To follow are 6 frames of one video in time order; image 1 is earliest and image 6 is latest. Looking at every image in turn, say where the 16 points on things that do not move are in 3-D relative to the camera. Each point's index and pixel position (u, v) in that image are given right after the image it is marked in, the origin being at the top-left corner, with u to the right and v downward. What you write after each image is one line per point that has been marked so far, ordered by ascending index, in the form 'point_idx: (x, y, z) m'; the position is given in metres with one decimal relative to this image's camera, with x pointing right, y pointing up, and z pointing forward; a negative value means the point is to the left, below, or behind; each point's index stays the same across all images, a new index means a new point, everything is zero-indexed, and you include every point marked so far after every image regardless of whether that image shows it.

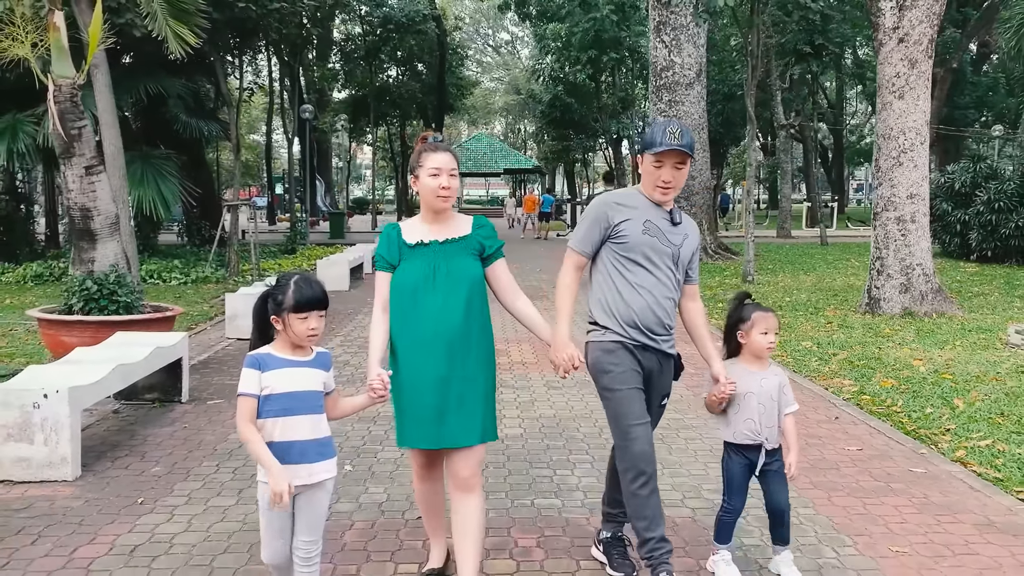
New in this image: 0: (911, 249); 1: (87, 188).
0: (+5.0, +0.5, +10.3) m
1: (-3.6, +0.9, +7.0) m
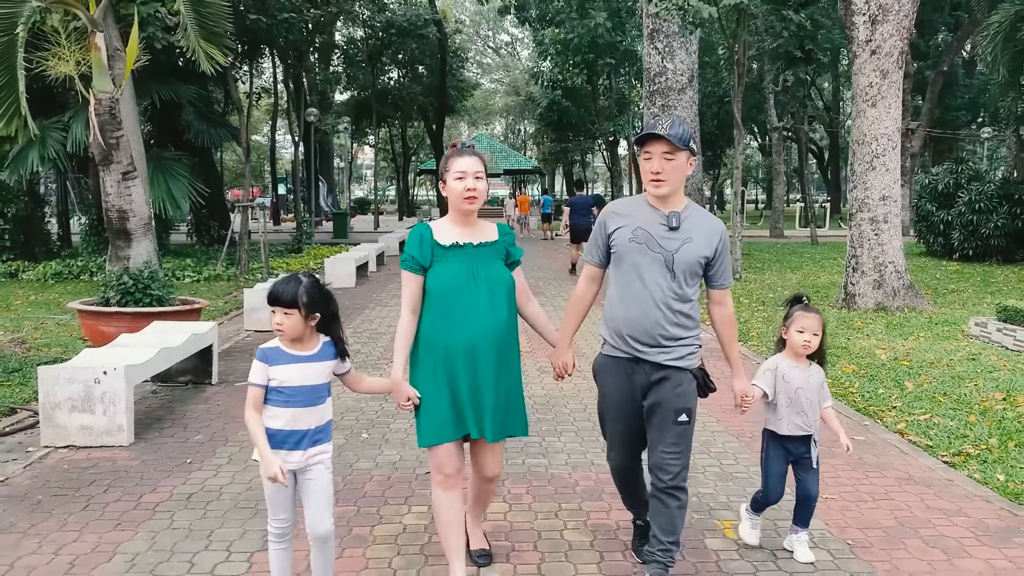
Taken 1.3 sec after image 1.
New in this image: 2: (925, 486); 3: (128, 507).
0: (+5.0, +0.5, +11.0) m
1: (-3.7, +0.9, +7.7) m
2: (+2.2, -1.1, +4.4) m
3: (-1.9, -1.1, +4.1) m
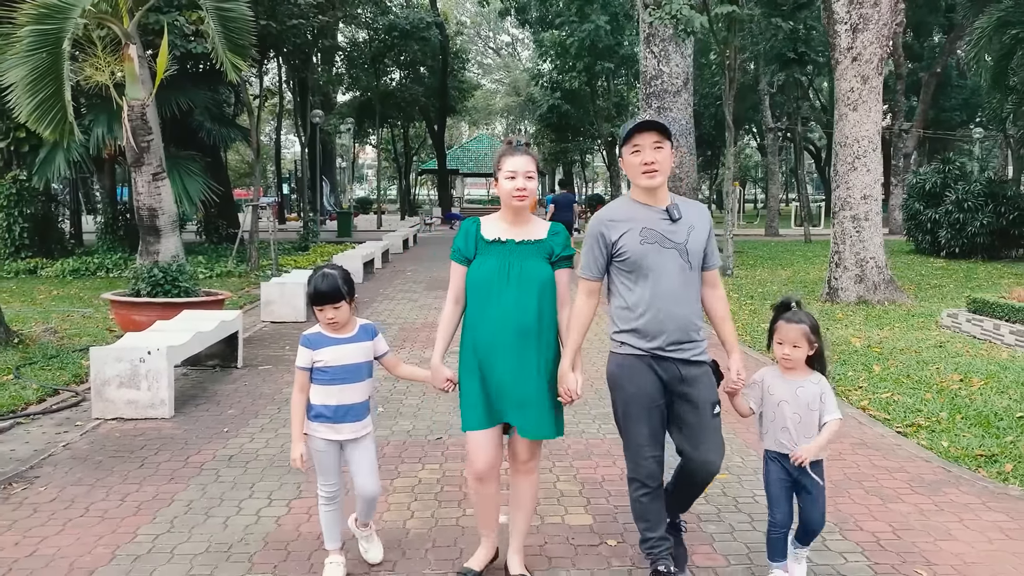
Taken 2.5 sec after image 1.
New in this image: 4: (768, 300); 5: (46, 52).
0: (+5.0, +0.6, +11.6) m
1: (-3.7, +1.0, +8.3) m
2: (+2.2, -1.0, +5.0) m
3: (-1.9, -1.0, +4.7) m
4: (+3.9, -0.2, +12.4) m
5: (-4.0, +2.1, +7.1) m
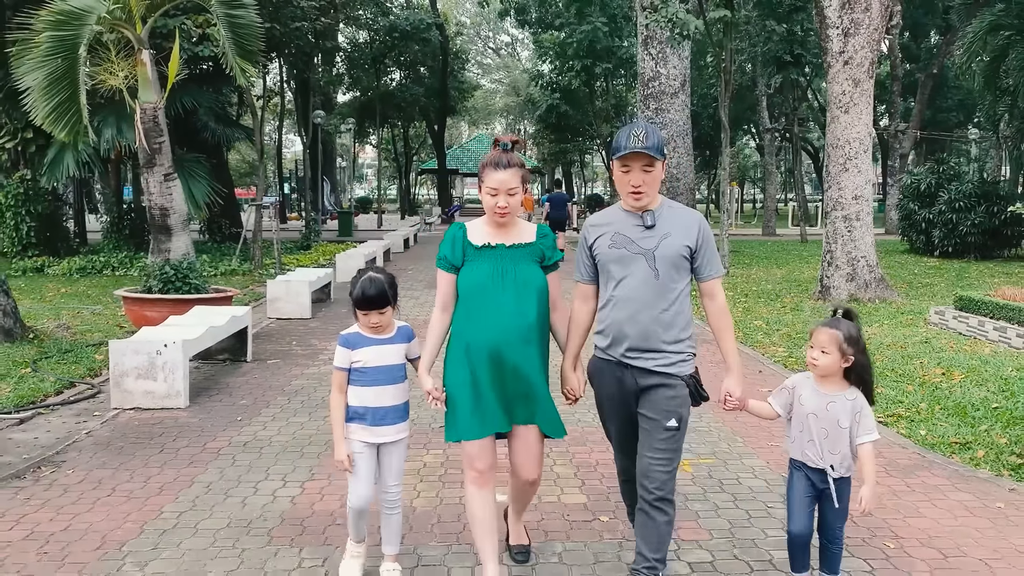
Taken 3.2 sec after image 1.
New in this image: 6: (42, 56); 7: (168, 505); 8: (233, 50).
0: (+5.0, +0.7, +11.8) m
1: (-3.7, +1.0, +8.6) m
2: (+2.2, -1.0, +5.3) m
3: (-1.9, -1.0, +5.0) m
4: (+3.9, -0.2, +12.6) m
5: (-4.0, +2.1, +7.4) m
6: (-4.2, +2.1, +7.3) m
7: (-1.7, -1.1, +4.1) m
8: (-2.9, +2.5, +8.4) m
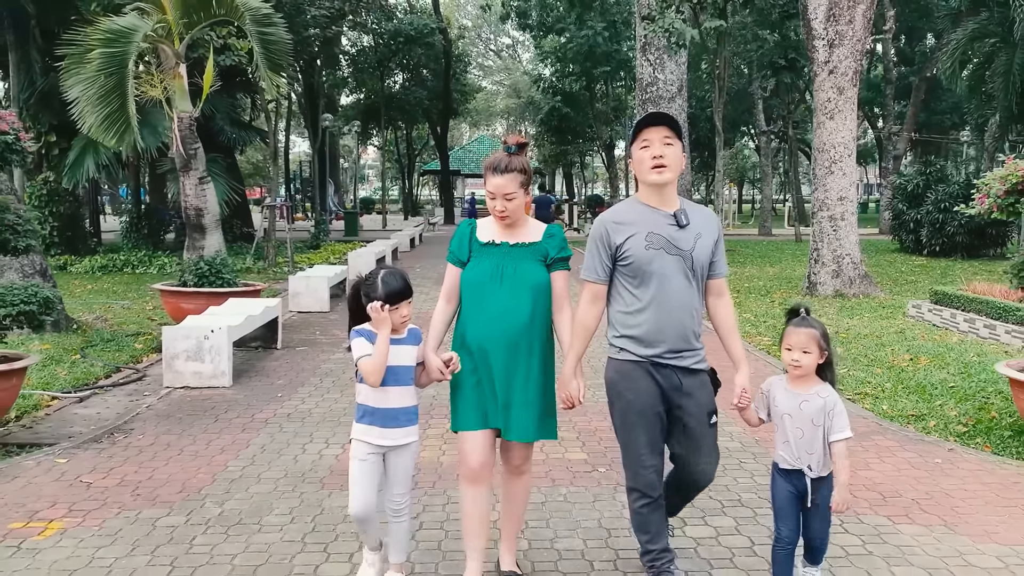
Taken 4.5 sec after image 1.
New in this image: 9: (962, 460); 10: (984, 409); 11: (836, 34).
0: (+5.1, +0.7, +12.6) m
1: (-3.6, +1.1, +9.3) m
2: (+2.3, -0.9, +6.0) m
3: (-1.9, -0.9, +5.7) m
4: (+4.0, -0.1, +13.4) m
5: (-4.0, +2.2, +8.1) m
6: (-4.1, +2.1, +8.0) m
7: (-1.7, -1.0, +4.8) m
8: (-2.8, +2.5, +9.1) m
9: (+2.7, -1.0, +4.9) m
10: (+3.4, -0.9, +5.9) m
11: (+4.8, +3.8, +12.0) m
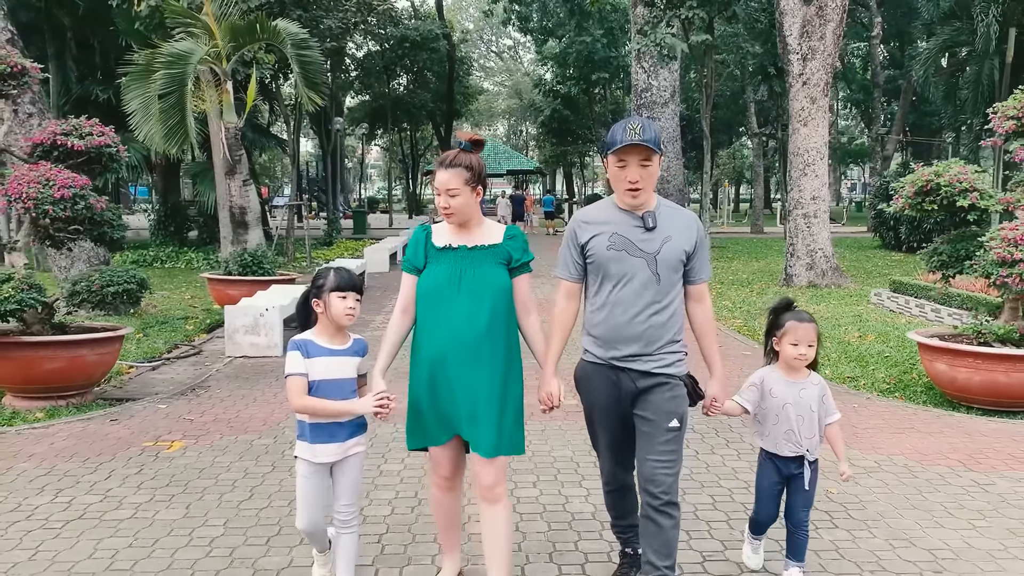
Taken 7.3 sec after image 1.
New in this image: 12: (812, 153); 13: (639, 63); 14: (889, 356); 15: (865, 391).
0: (+5.1, +0.9, +13.8) m
1: (-3.6, +1.2, +10.6) m
2: (+2.3, -0.8, +7.3) m
3: (-1.8, -0.8, +7.0) m
4: (+4.0, +0.1, +14.6) m
5: (-3.9, +2.3, +9.4) m
6: (-4.1, +2.3, +9.3) m
7: (-1.6, -0.9, +6.1) m
8: (-2.8, +2.7, +10.4) m
9: (+2.7, -0.9, +6.1) m
10: (+3.5, -0.7, +7.2) m
11: (+4.9, +3.9, +13.3) m
12: (+5.0, +2.3, +13.6) m
13: (+2.5, +4.5, +16.5) m
14: (+3.7, -0.7, +7.9) m
15: (+2.9, -0.9, +6.8) m
